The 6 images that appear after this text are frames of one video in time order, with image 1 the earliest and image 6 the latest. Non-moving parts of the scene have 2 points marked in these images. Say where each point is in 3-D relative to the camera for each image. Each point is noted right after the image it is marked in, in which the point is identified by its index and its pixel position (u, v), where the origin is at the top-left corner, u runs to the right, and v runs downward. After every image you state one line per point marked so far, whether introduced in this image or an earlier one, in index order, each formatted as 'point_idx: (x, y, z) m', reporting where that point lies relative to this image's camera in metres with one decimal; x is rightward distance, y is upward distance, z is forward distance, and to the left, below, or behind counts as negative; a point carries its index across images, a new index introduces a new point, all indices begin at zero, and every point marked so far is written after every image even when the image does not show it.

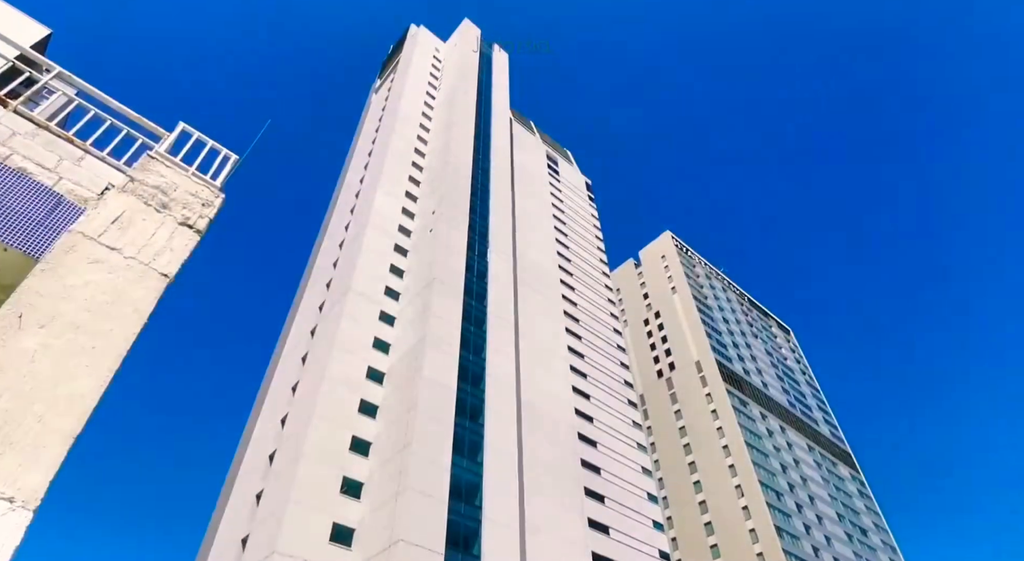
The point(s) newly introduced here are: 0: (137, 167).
0: (-5.2, +1.6, +8.7) m
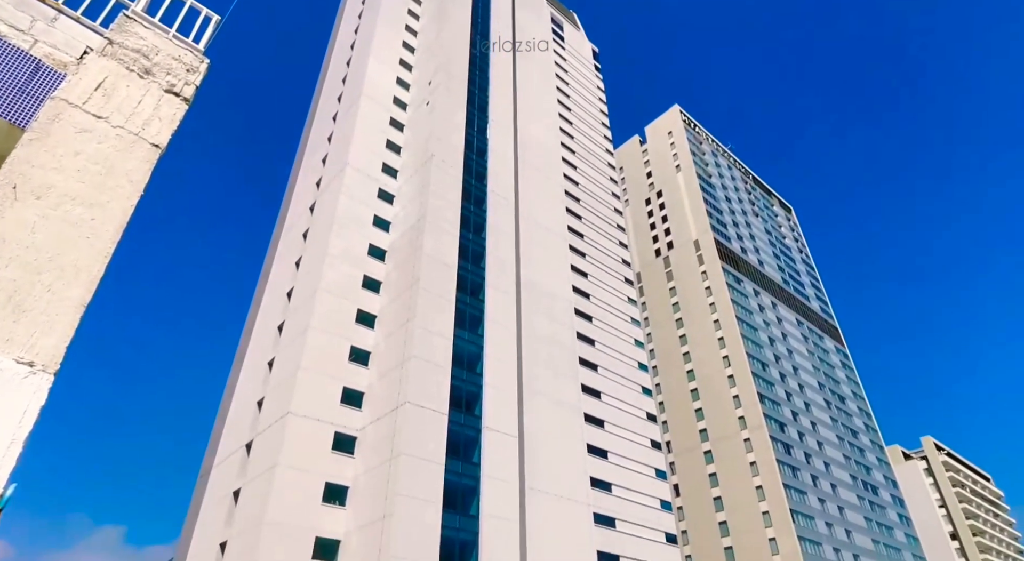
0: (-5.2, +2.1, +8.1) m
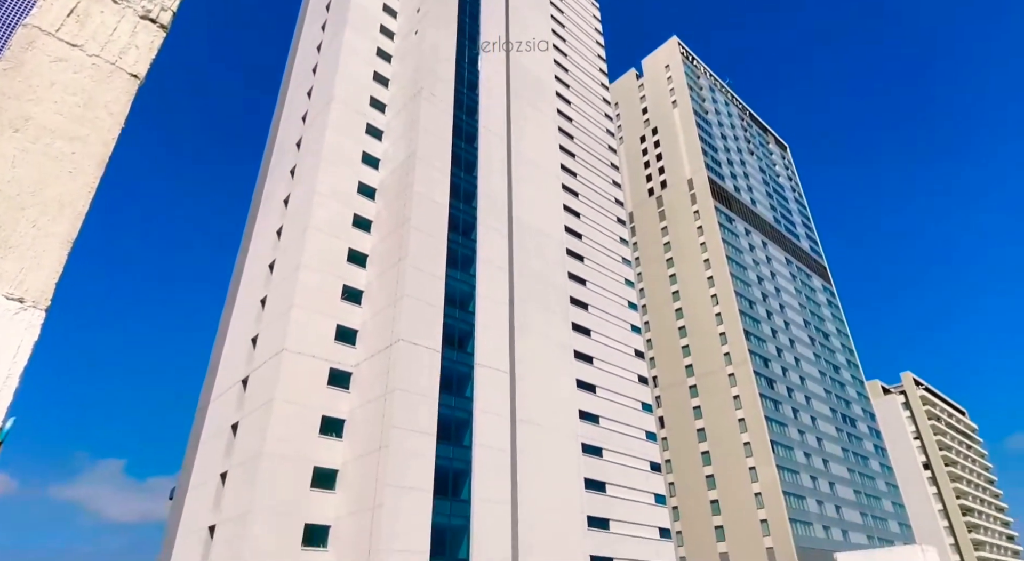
0: (-5.4, +4.2, +7.9) m
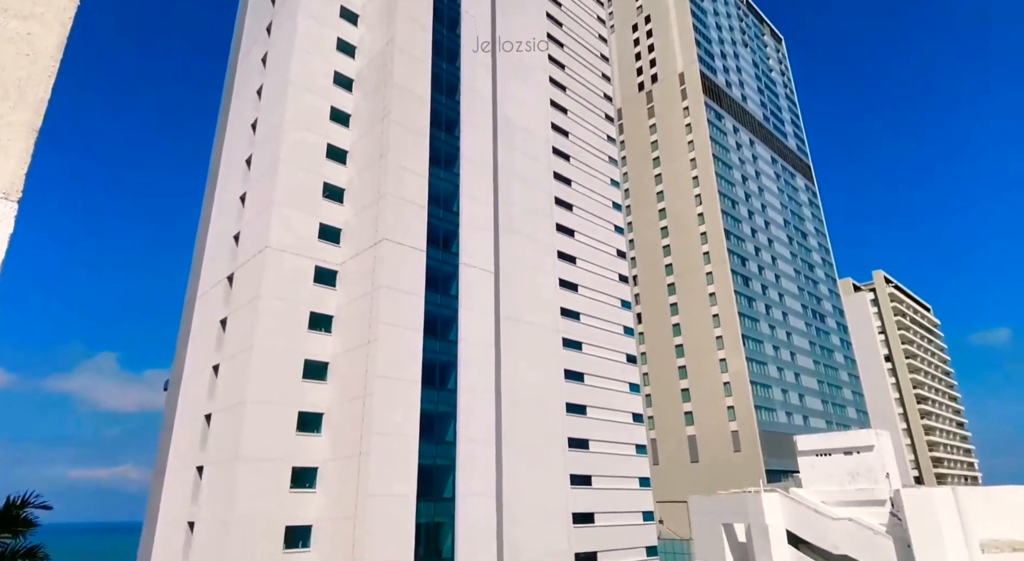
0: (-5.4, +0.4, +6.2) m
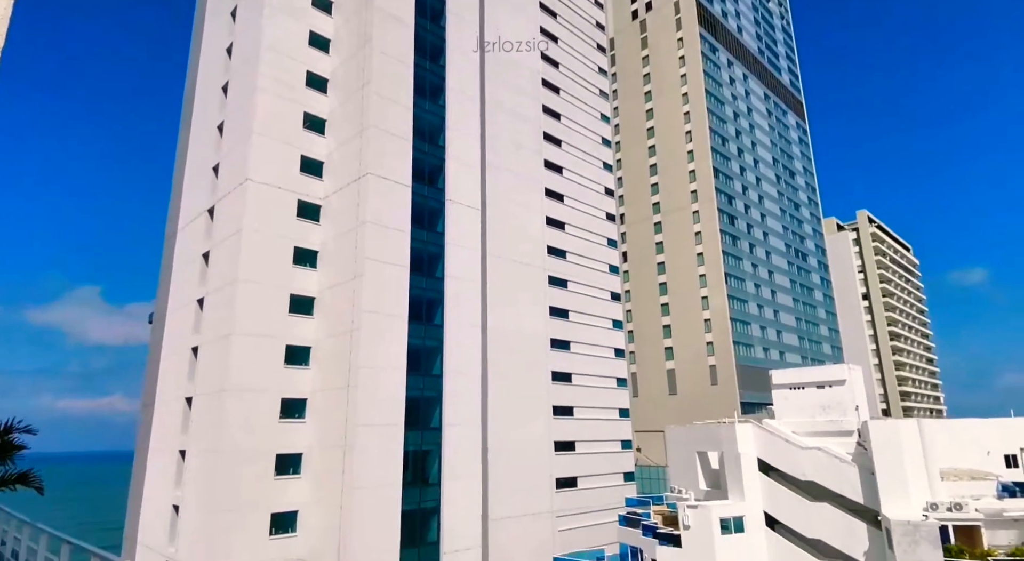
0: (-5.4, +0.9, +6.0) m
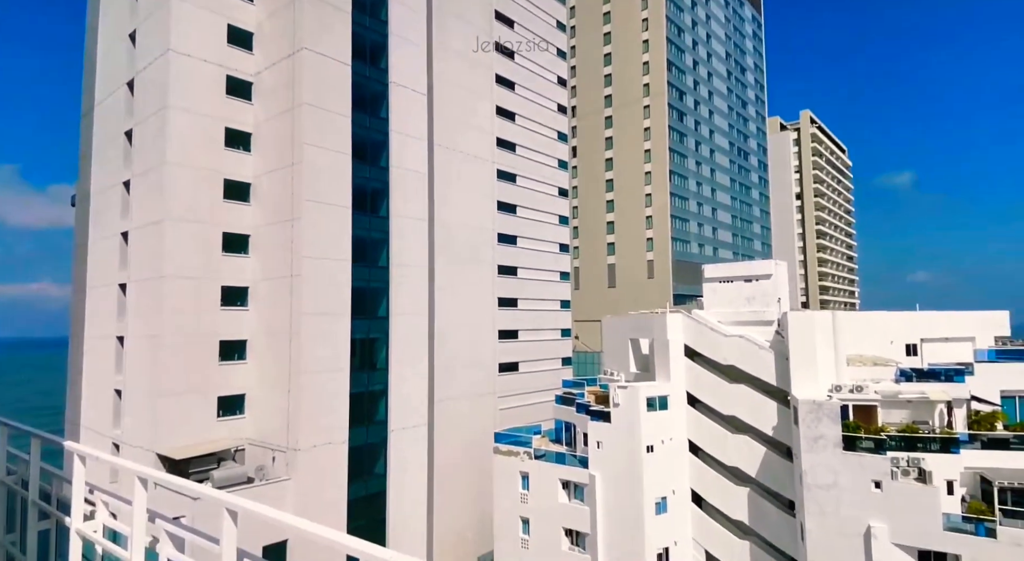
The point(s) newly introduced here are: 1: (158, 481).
0: (-5.6, +1.8, +5.4) m
1: (-6.7, -3.9, +12.1) m
